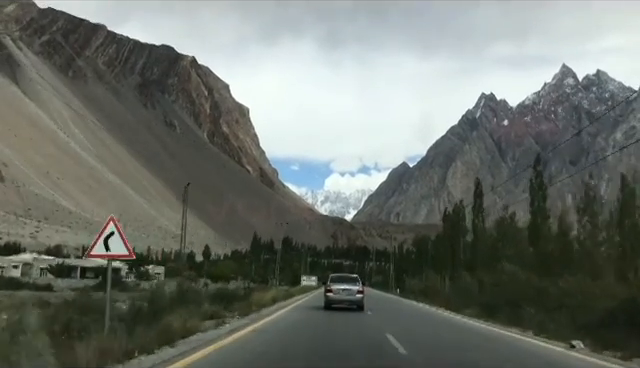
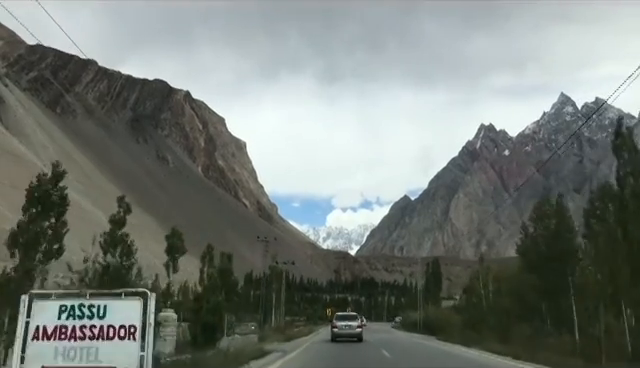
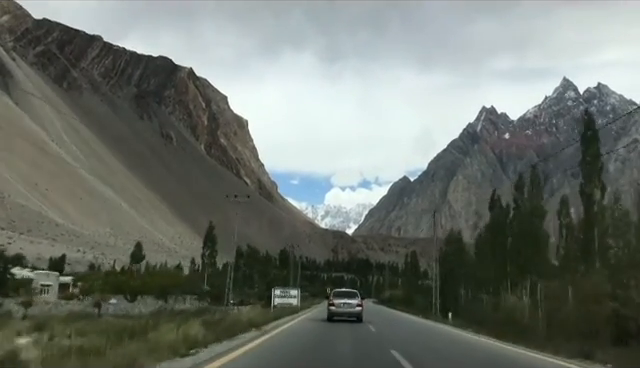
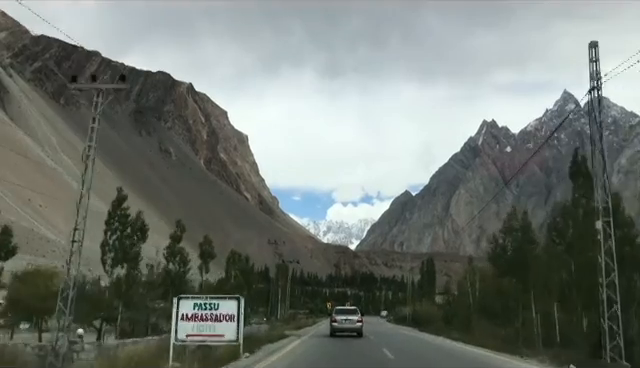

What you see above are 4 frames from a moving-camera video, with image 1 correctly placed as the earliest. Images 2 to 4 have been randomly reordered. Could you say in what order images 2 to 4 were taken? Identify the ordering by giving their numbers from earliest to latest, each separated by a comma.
3, 4, 2
